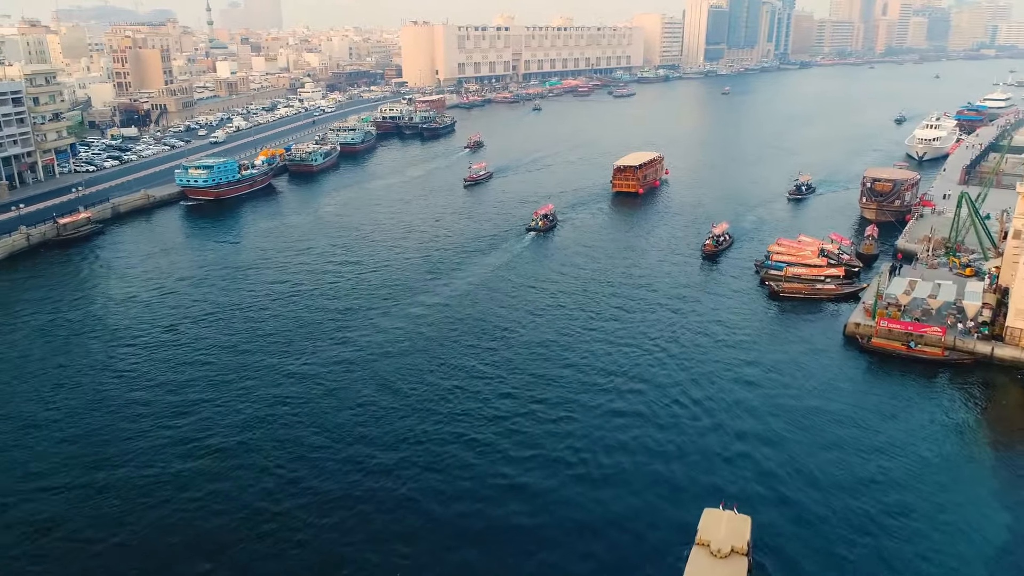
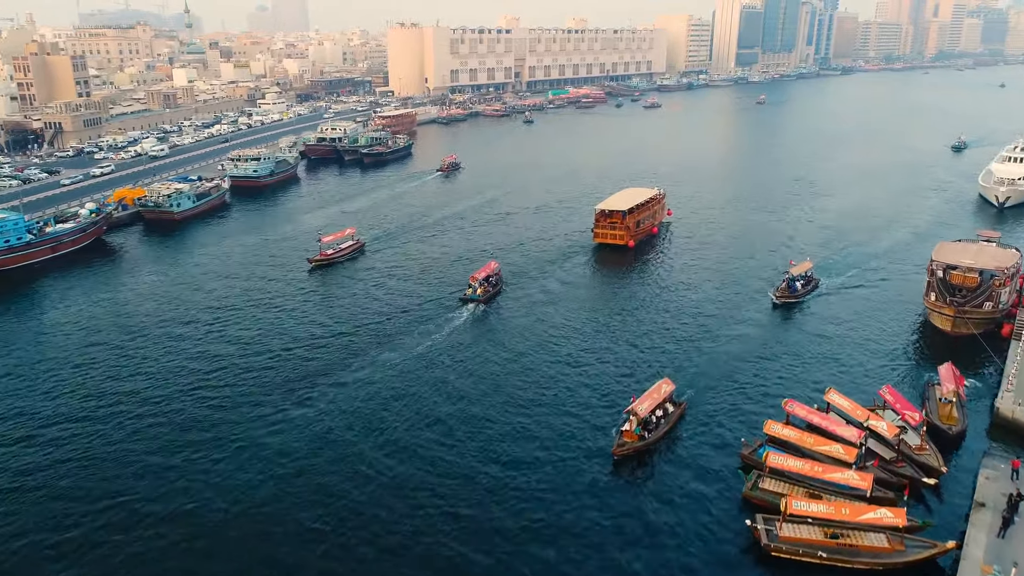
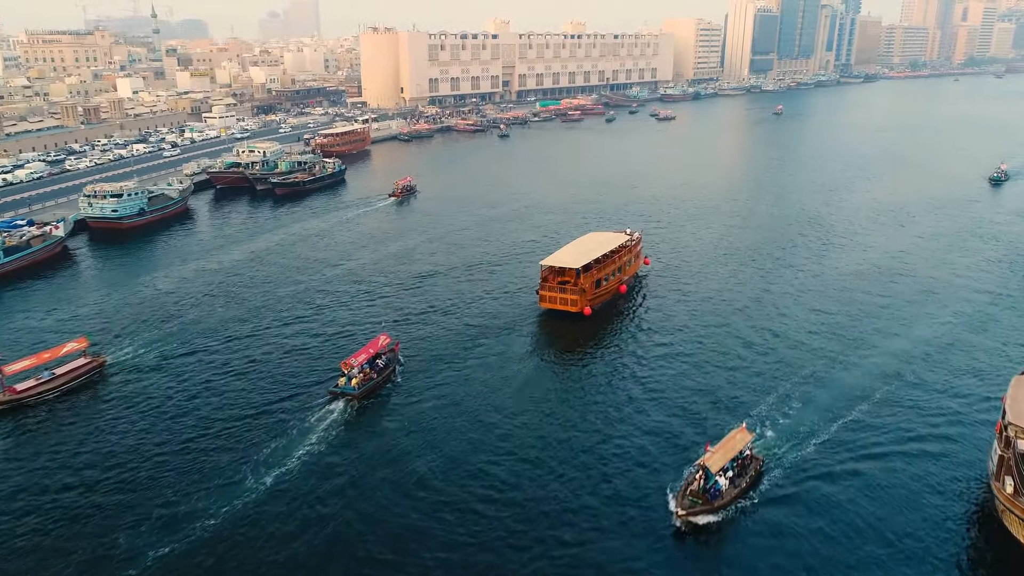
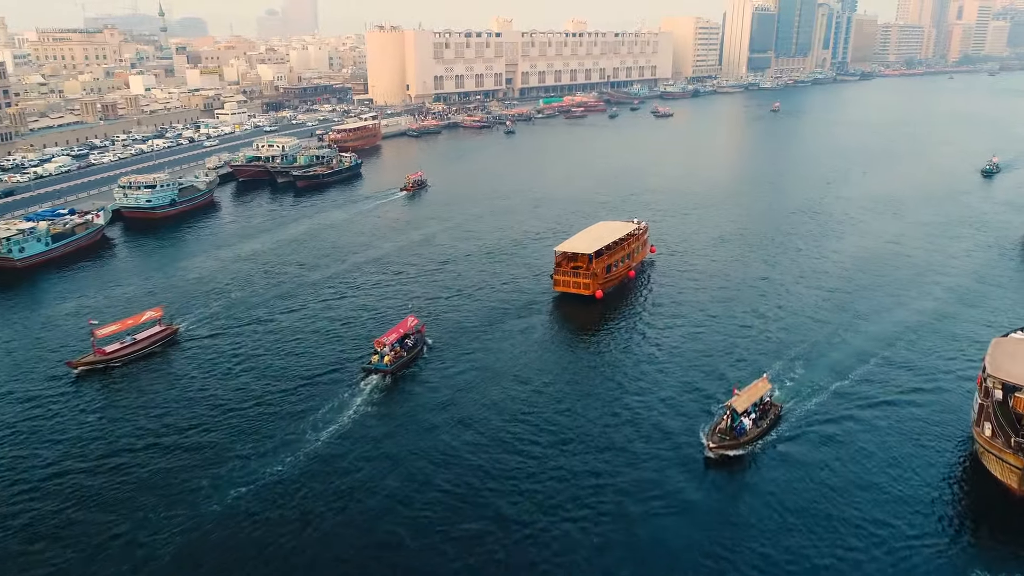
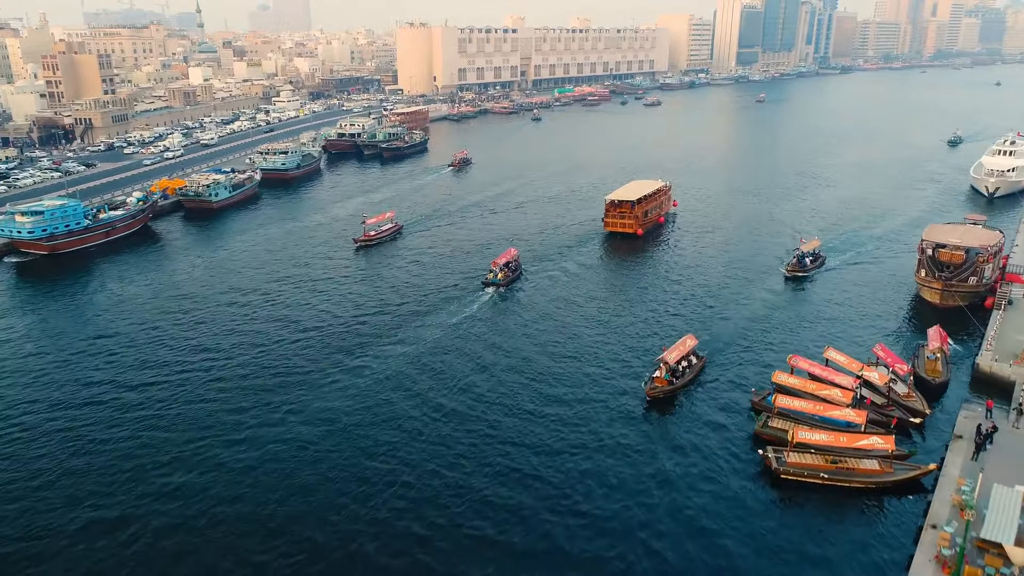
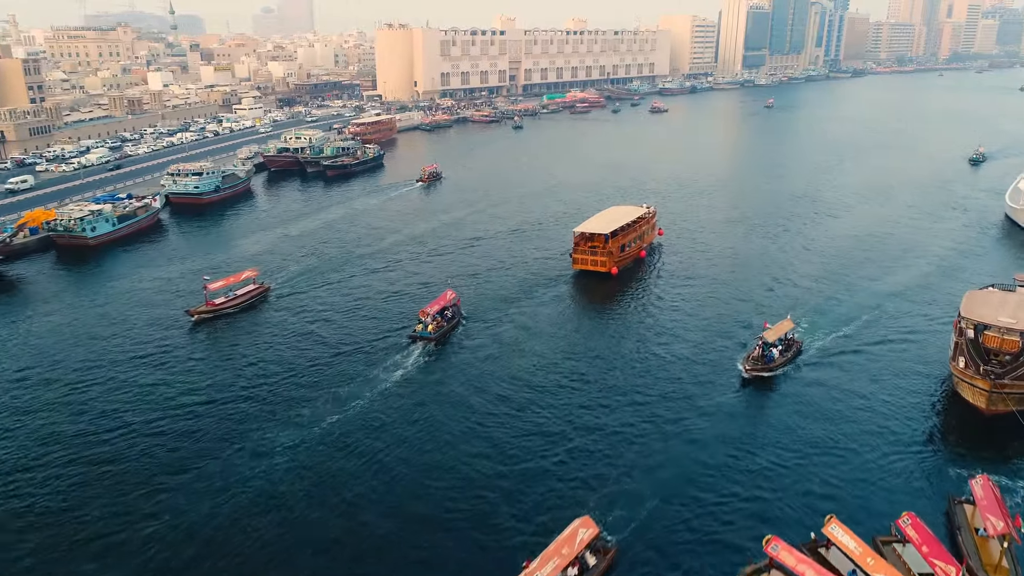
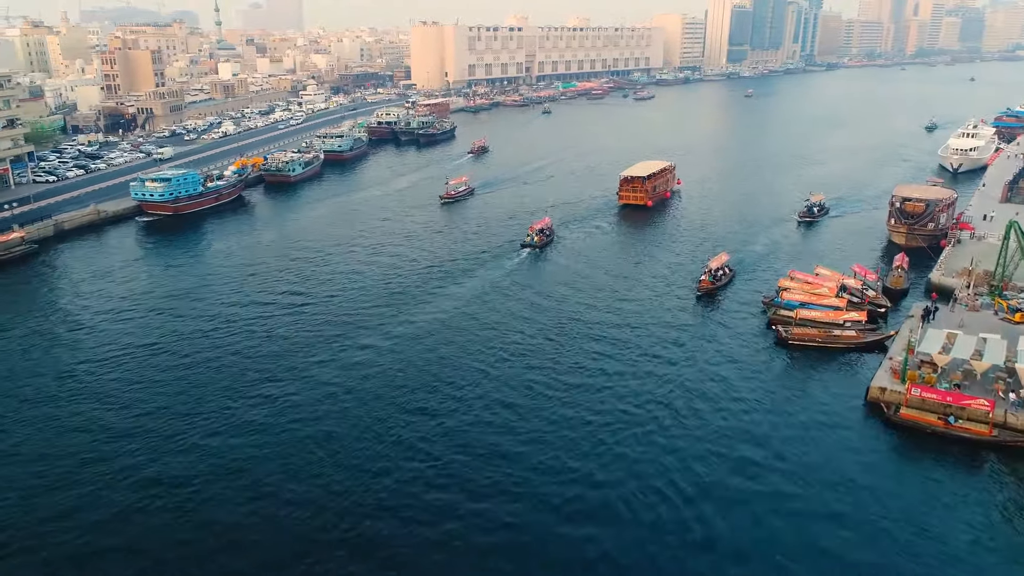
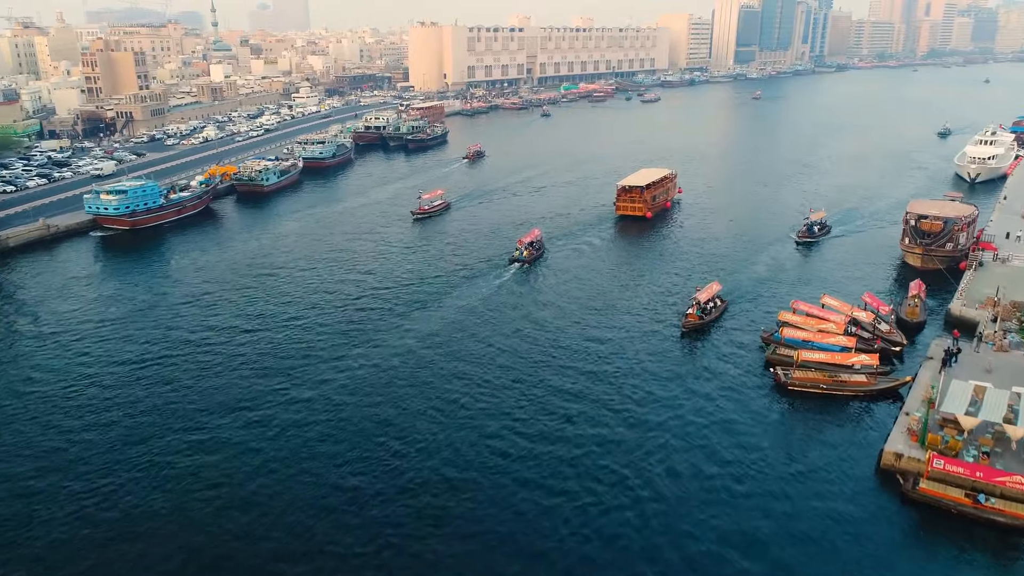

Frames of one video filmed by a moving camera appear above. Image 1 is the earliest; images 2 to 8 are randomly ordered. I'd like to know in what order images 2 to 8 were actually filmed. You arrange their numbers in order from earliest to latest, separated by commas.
7, 8, 5, 2, 6, 4, 3
